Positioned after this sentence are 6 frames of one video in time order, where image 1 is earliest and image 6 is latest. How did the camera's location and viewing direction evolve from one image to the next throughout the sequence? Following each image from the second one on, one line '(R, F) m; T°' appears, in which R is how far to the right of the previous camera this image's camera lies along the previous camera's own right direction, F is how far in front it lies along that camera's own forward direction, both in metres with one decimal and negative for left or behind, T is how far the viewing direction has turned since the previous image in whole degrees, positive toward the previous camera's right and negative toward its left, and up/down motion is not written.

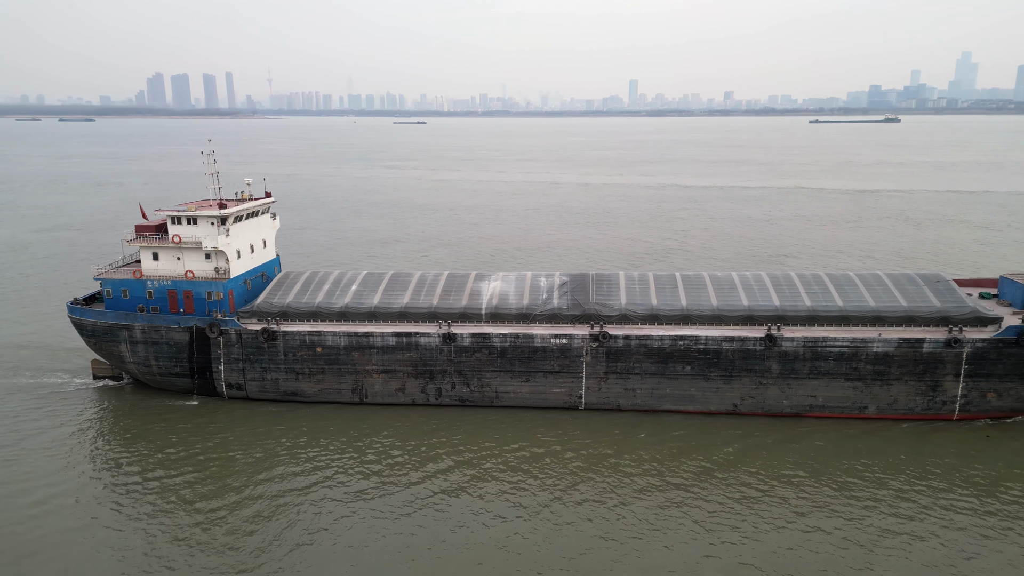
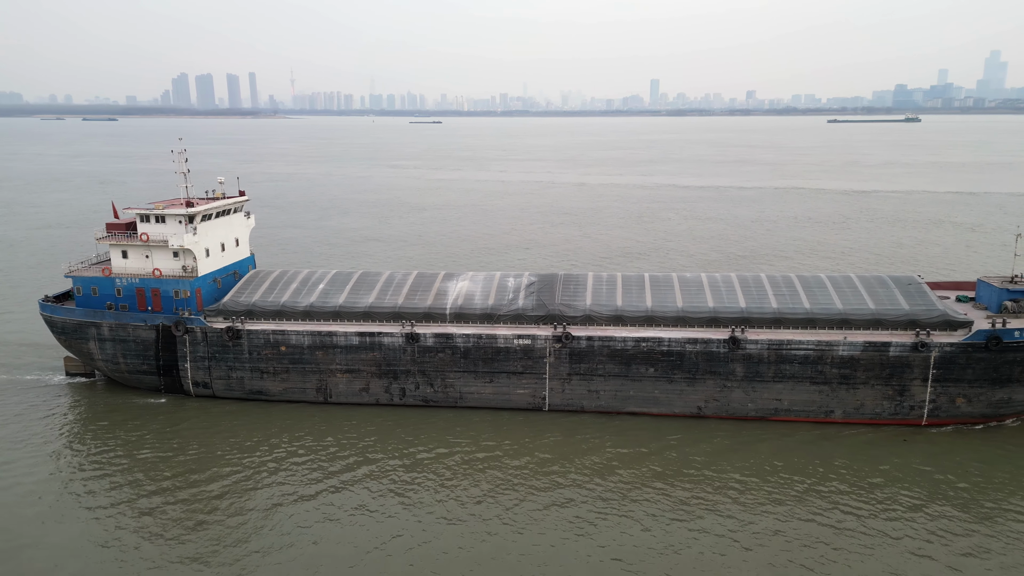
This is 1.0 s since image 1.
(+1.9, +0.2) m; -1°
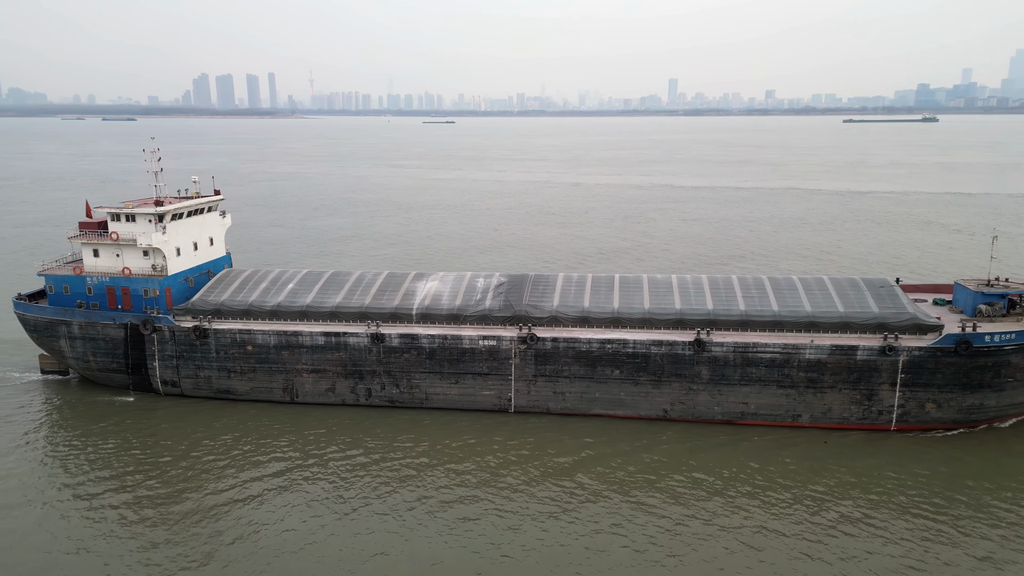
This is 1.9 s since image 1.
(+1.7, +0.2) m; -1°
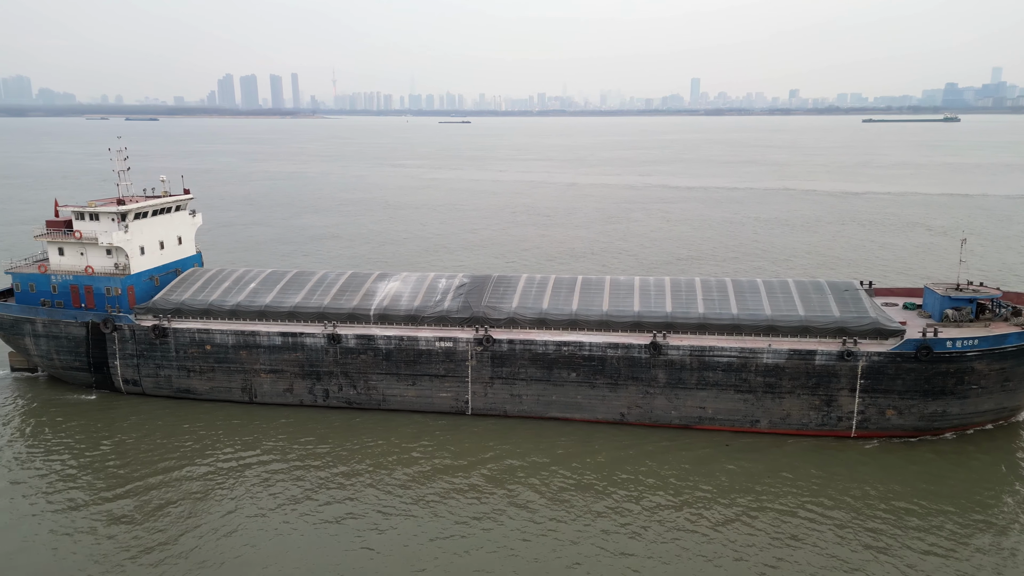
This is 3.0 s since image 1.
(+2.0, +0.3) m; -1°
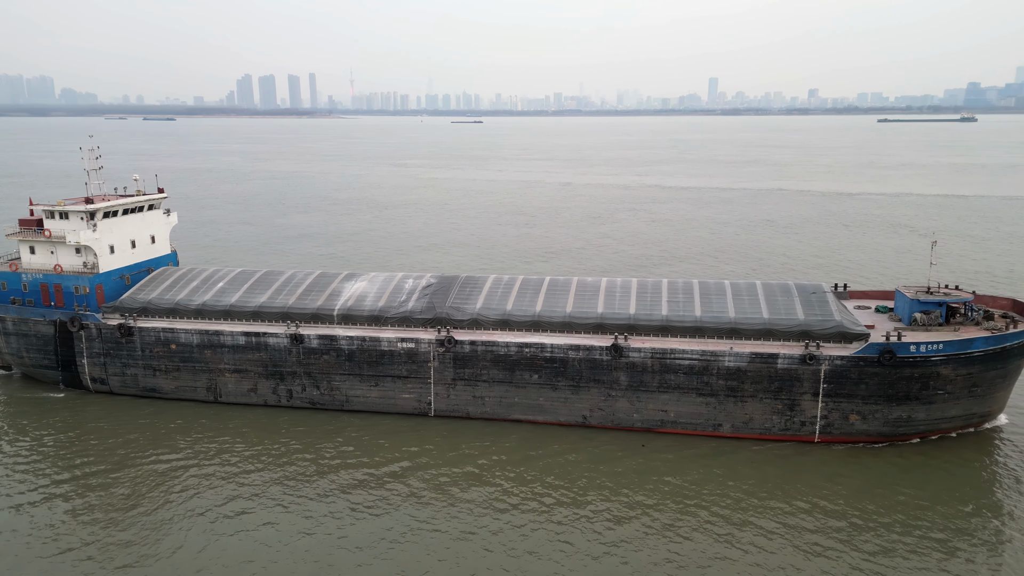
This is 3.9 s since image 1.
(+1.7, +0.2) m; -1°
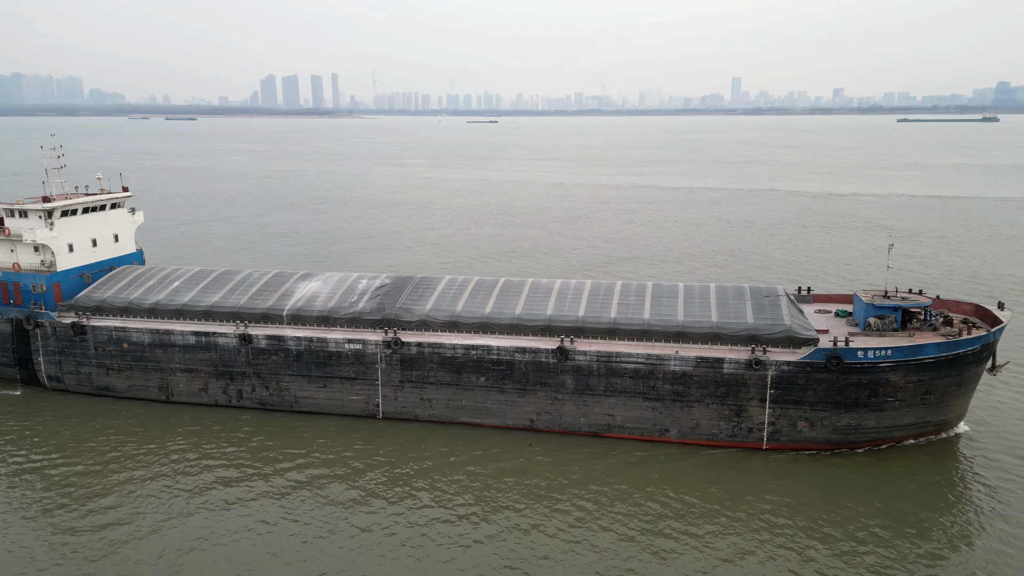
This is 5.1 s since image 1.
(+2.3, +0.4) m; -1°
